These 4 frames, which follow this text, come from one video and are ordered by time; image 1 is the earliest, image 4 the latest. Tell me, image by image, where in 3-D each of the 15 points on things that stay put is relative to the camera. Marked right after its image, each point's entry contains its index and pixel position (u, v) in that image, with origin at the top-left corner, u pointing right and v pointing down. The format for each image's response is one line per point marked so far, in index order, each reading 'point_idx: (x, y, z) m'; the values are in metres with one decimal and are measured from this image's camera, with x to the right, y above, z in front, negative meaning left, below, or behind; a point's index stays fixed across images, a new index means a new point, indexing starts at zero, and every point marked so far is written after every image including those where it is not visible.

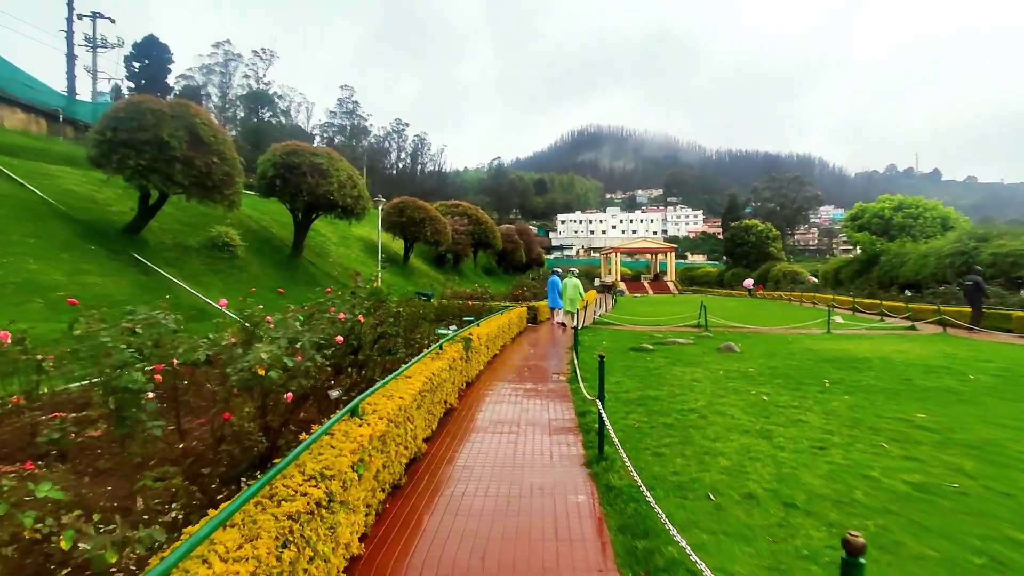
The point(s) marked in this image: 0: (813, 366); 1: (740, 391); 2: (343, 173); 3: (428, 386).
0: (+5.2, -1.4, +9.9) m
1: (+3.1, -1.4, +7.7) m
2: (-5.0, +3.4, +16.8) m
3: (-0.8, -0.9, +5.4) m
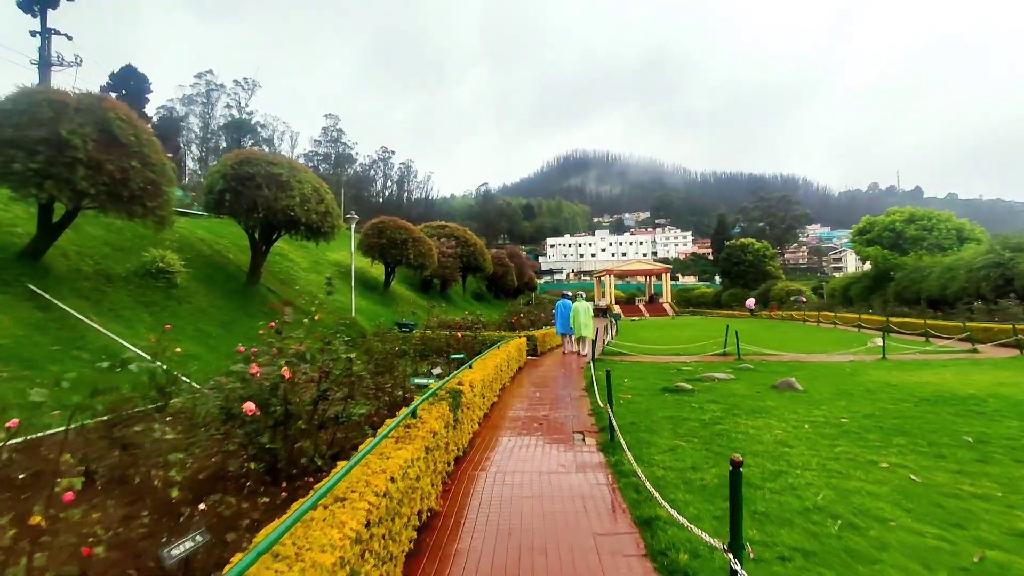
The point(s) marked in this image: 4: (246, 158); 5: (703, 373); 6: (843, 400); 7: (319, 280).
0: (+5.3, -1.6, +7.4) m
1: (+3.2, -1.6, +5.2) m
2: (-5.2, +2.6, +14.4) m
3: (-0.7, -1.1, +2.8) m
4: (-6.5, +3.2, +14.0) m
5: (+3.8, -1.7, +11.5) m
6: (+4.8, -1.6, +8.3) m
7: (-6.6, +0.3, +19.5) m
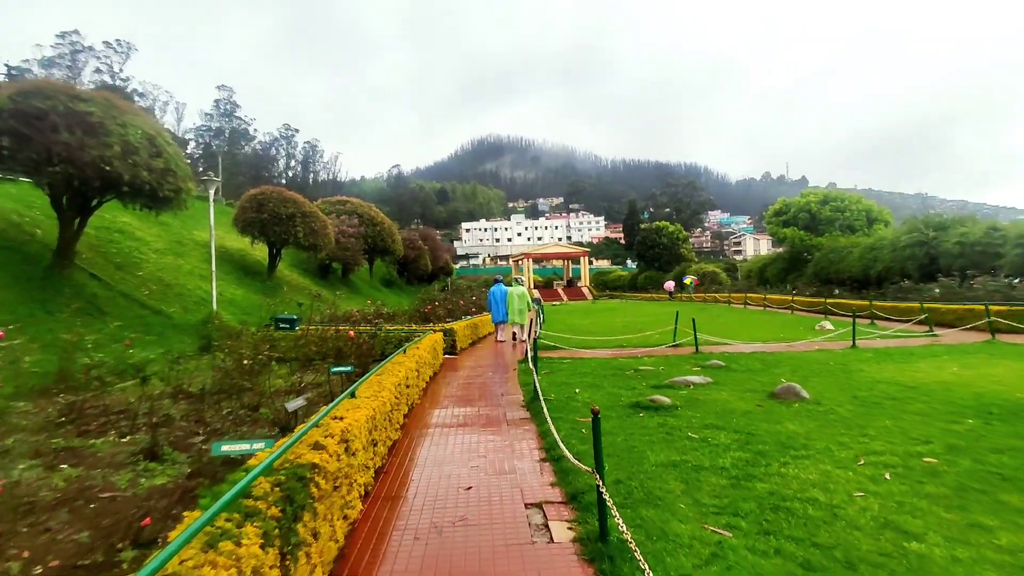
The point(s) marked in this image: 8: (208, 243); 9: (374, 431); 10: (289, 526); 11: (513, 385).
0: (+4.5, -1.3, +5.2) m
1: (+2.7, -1.4, +2.7) m
2: (-6.9, +2.9, +10.5) m
3: (-0.7, -1.0, -0.2) m
4: (-8.1, +3.4, +9.8) m
5: (+2.5, -1.4, +9.1) m
6: (+3.9, -1.4, +6.0) m
7: (-9.0, +0.6, +15.4) m
8: (-9.9, +1.5, +18.6) m
9: (-1.2, -1.2, +4.7) m
10: (-1.0, -1.0, +2.5) m
11: (0.0, -1.5, +9.0) m
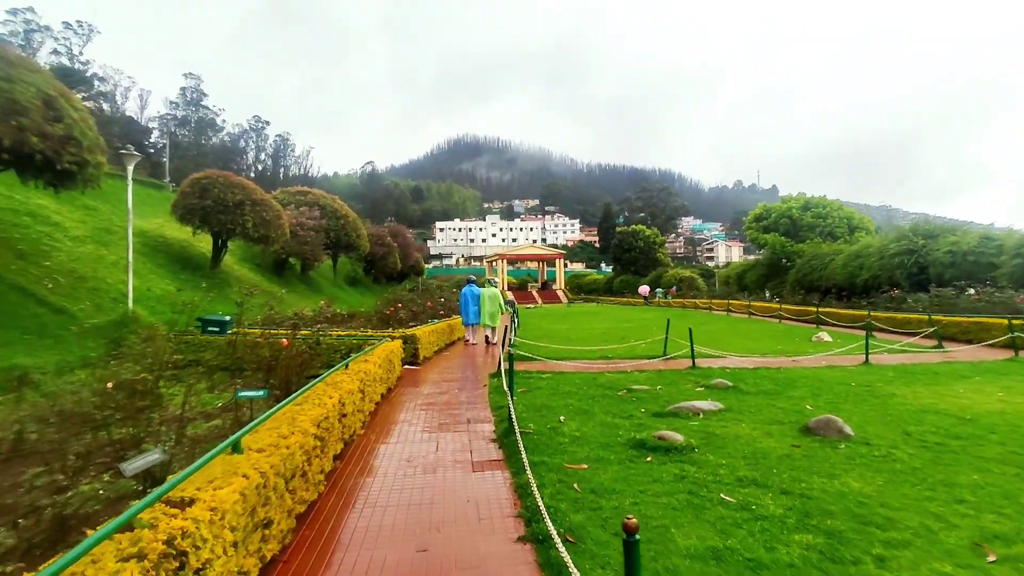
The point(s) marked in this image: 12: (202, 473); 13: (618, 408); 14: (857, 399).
0: (+4.3, -1.4, +3.8) m
1: (+2.6, -1.5, +1.3) m
2: (-7.2, +3.0, +8.6) m
3: (-0.7, -1.0, -1.8) m
4: (-8.5, +3.6, +7.9) m
5: (+2.1, -1.5, +7.6) m
6: (+3.7, -1.5, +4.6) m
7: (-9.7, +0.8, +13.3) m
8: (-10.6, +1.6, +16.5) m
9: (-1.3, -1.2, +3.0) m
10: (-1.1, -1.0, +0.9) m
11: (-0.4, -1.6, +7.4) m
12: (-1.5, -0.9, +3.0) m
13: (+1.3, -1.4, +7.0) m
14: (+4.6, -1.4, +7.6) m
